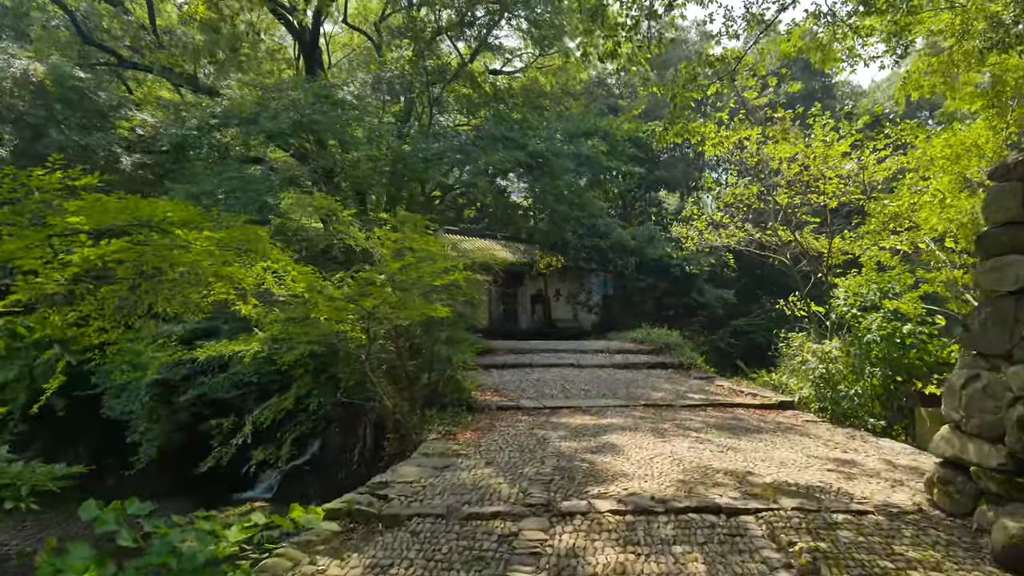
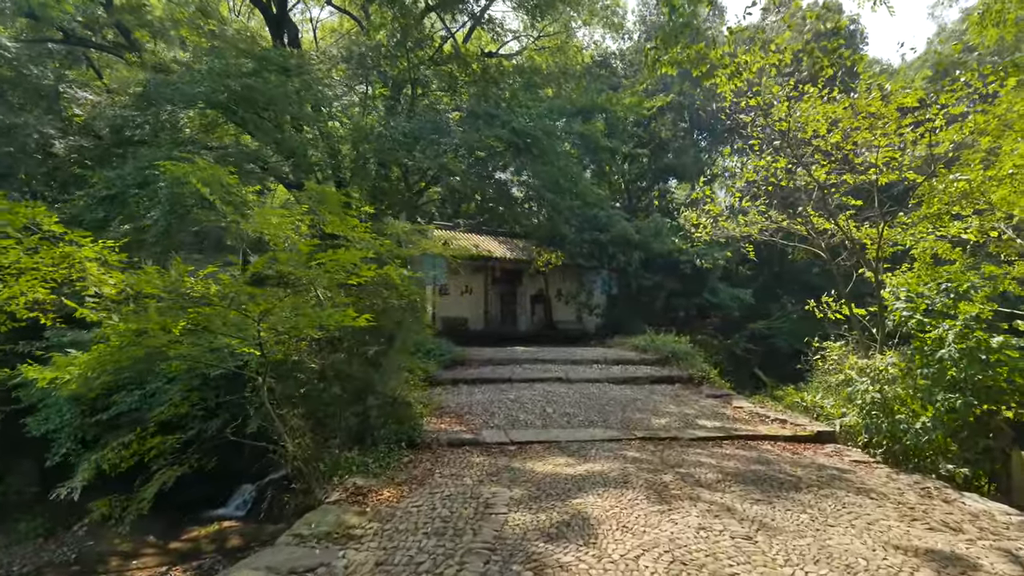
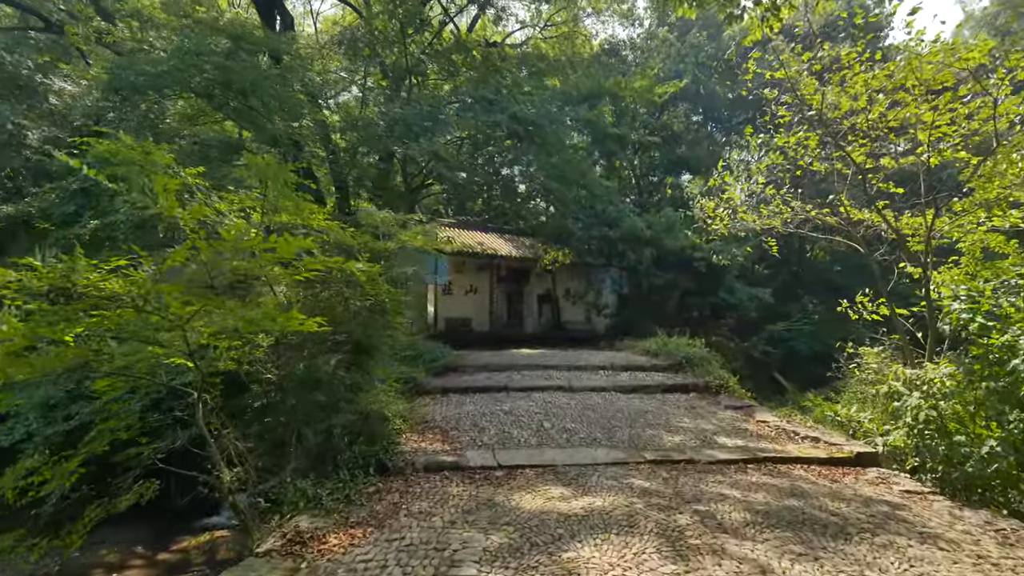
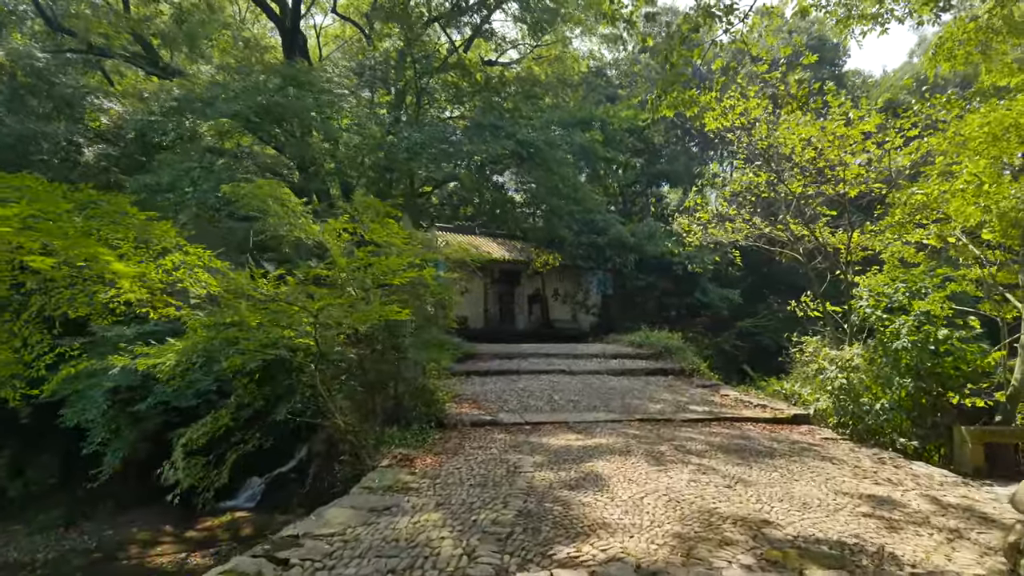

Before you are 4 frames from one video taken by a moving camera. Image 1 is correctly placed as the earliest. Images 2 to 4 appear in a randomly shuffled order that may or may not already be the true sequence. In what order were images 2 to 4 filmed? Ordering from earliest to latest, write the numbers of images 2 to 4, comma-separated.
4, 2, 3
